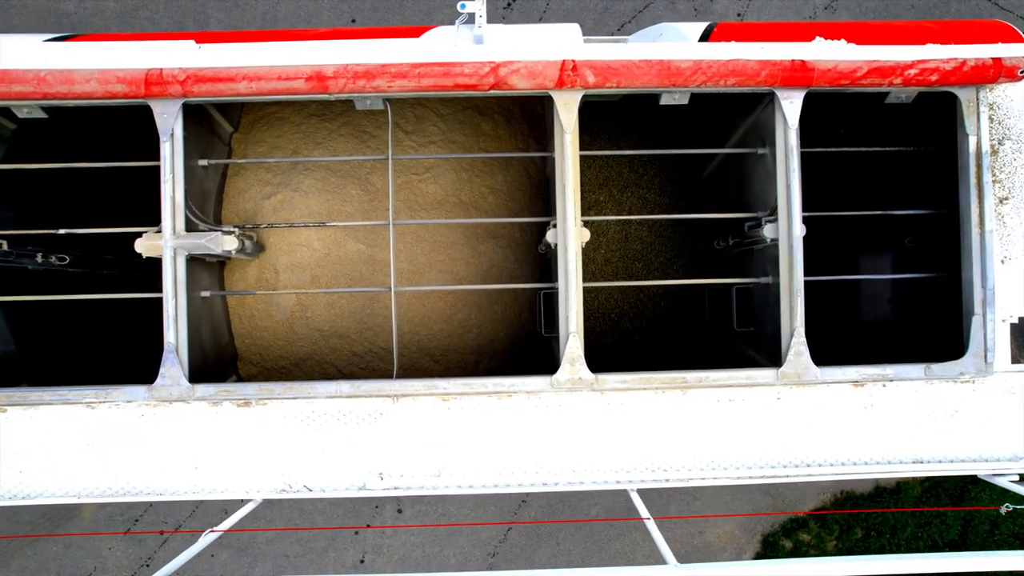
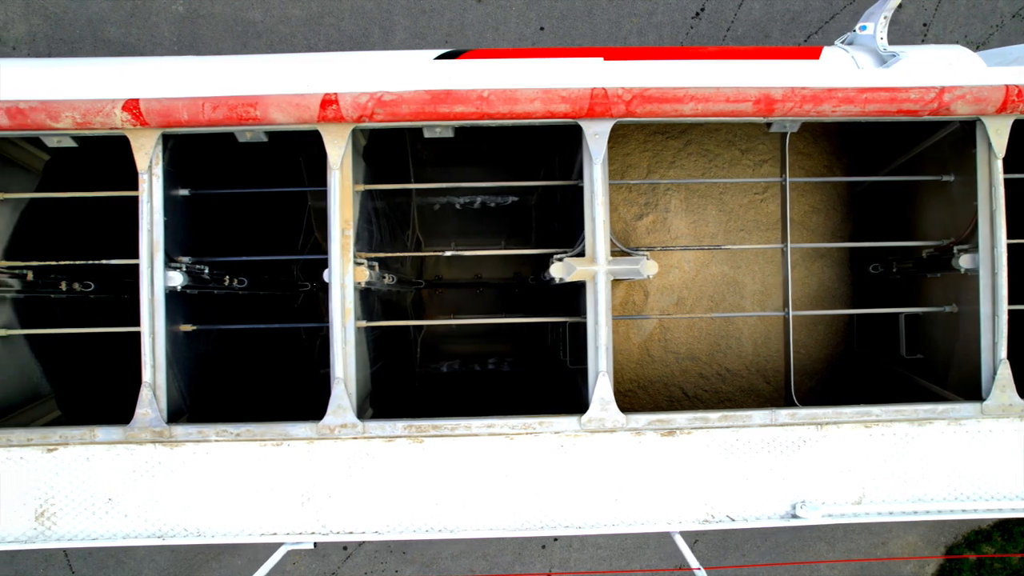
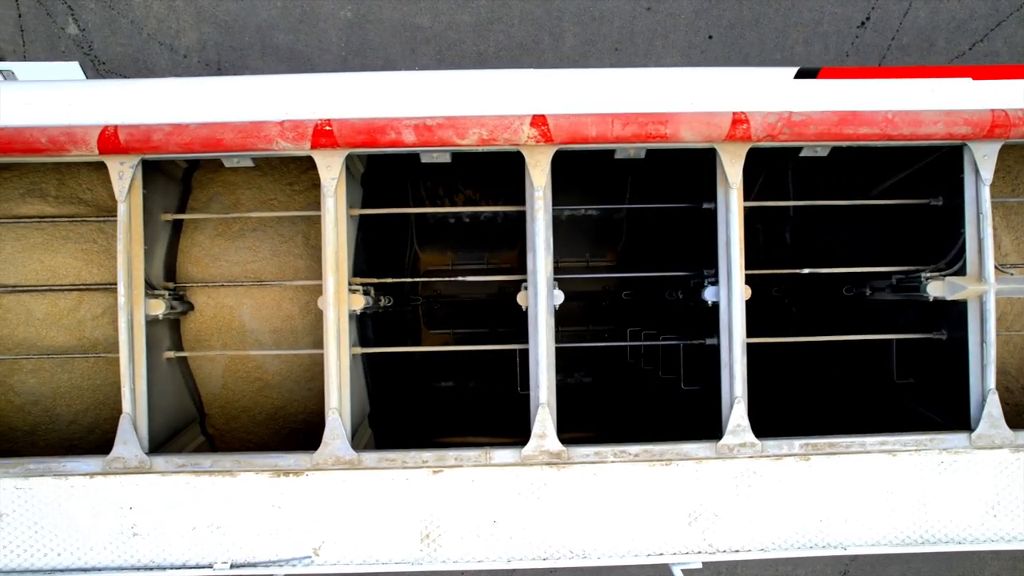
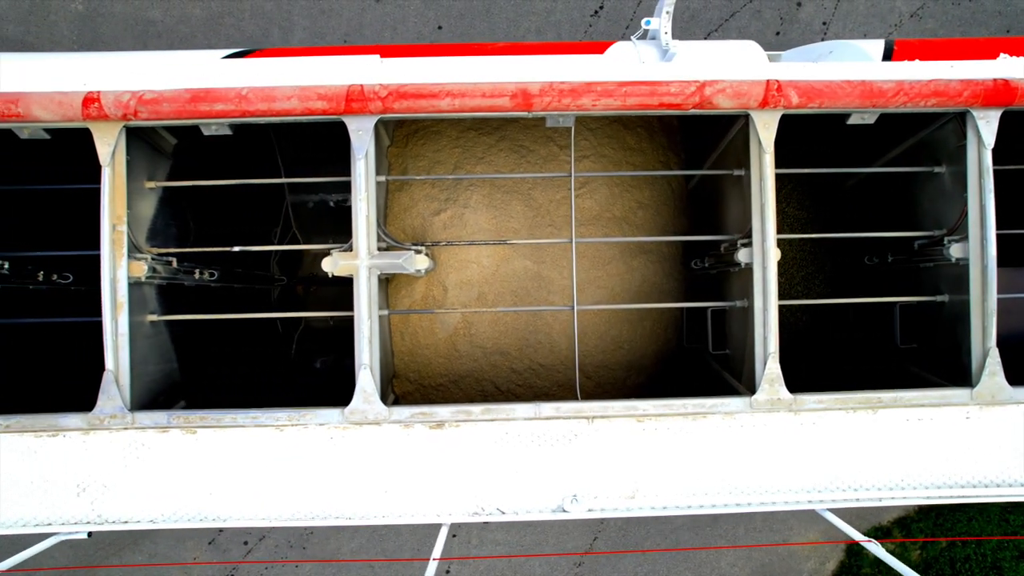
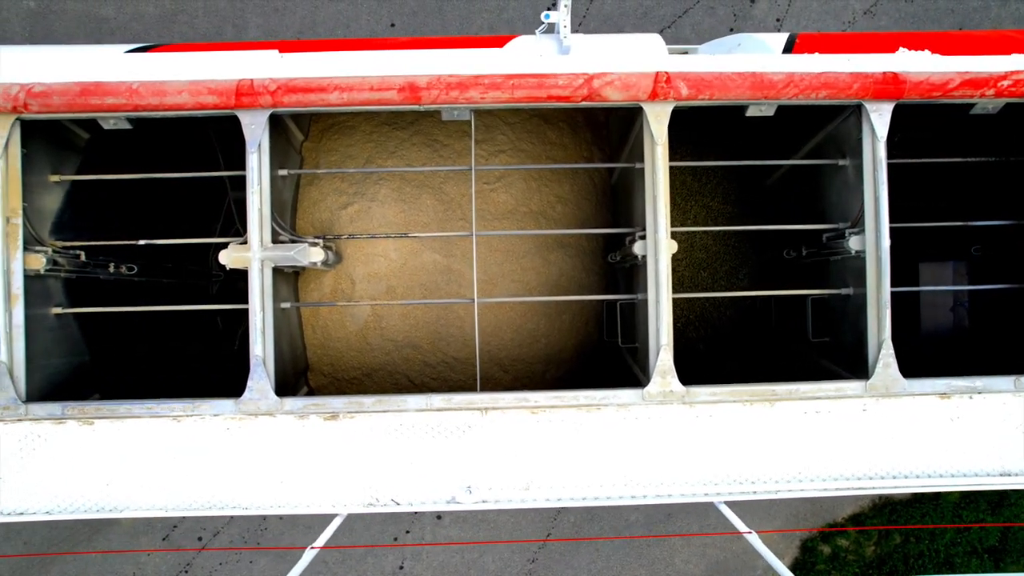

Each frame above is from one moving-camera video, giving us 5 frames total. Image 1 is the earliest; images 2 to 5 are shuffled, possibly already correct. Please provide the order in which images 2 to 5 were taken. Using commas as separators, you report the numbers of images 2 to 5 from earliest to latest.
5, 4, 2, 3
